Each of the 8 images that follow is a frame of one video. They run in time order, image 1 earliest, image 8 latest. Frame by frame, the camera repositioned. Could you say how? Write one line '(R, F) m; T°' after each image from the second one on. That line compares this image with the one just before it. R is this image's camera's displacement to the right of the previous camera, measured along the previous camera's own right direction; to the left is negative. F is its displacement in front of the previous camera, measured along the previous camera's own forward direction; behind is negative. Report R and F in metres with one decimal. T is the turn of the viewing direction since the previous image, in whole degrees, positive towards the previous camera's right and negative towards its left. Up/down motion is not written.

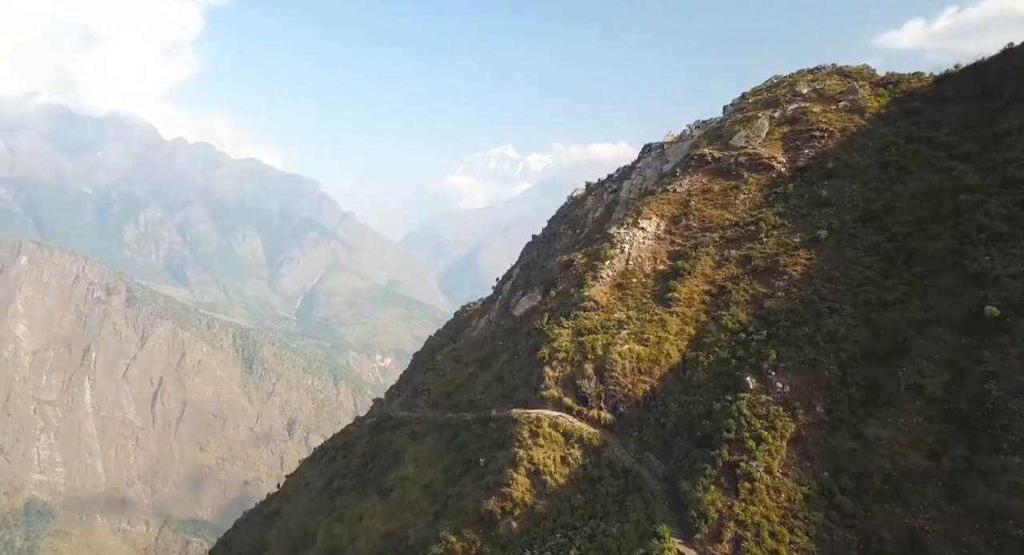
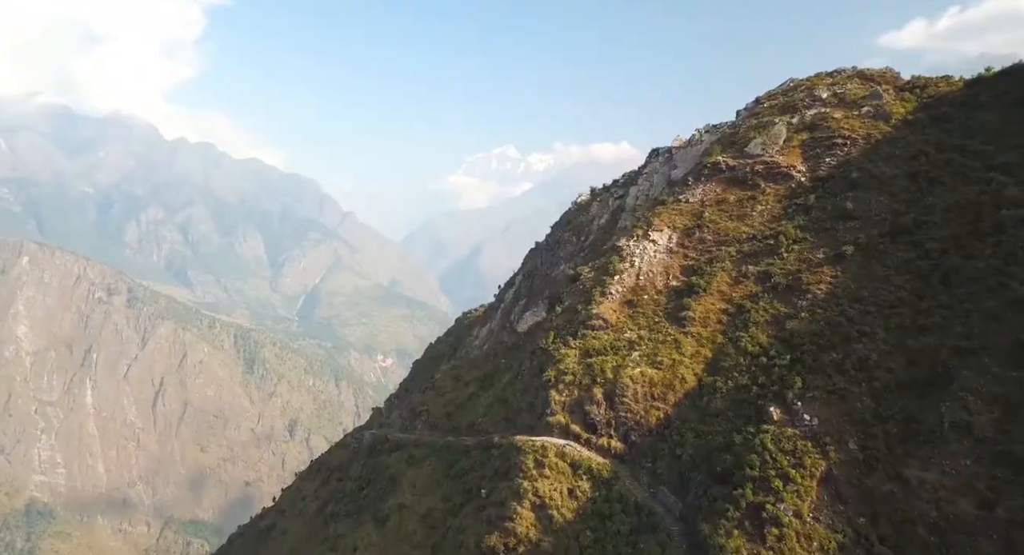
(-0.1, +3.1) m; 0°
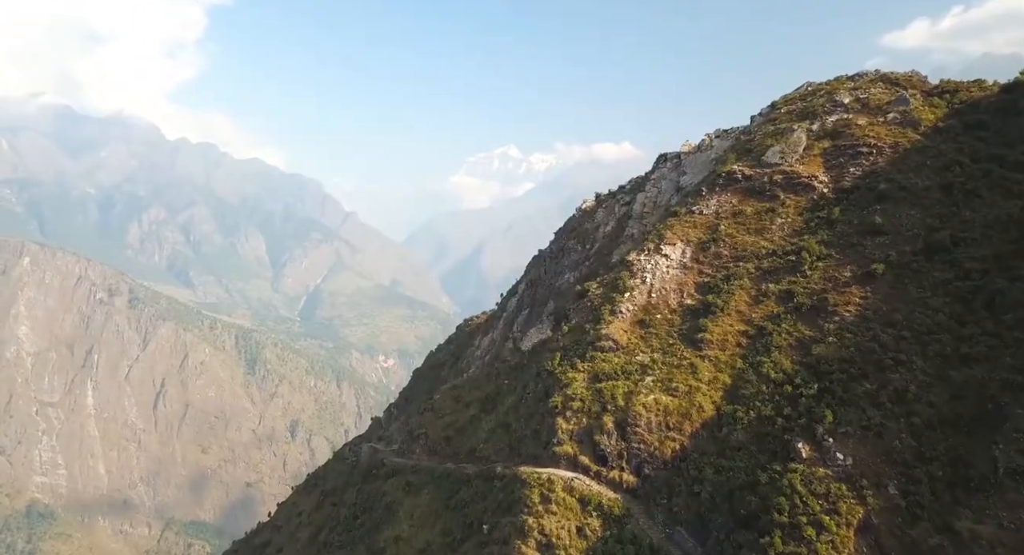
(-0.1, +3.1) m; 0°
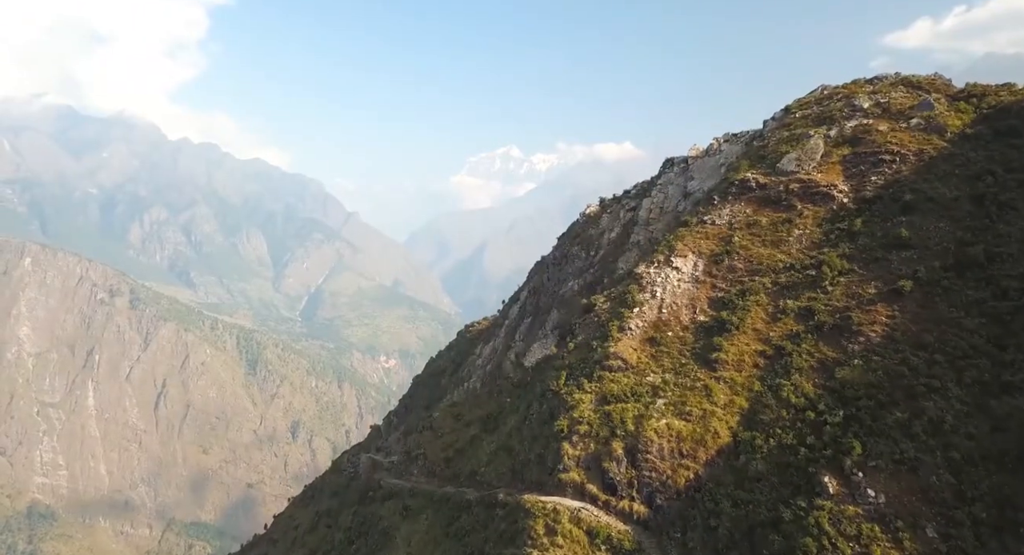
(-0.1, +2.5) m; 0°
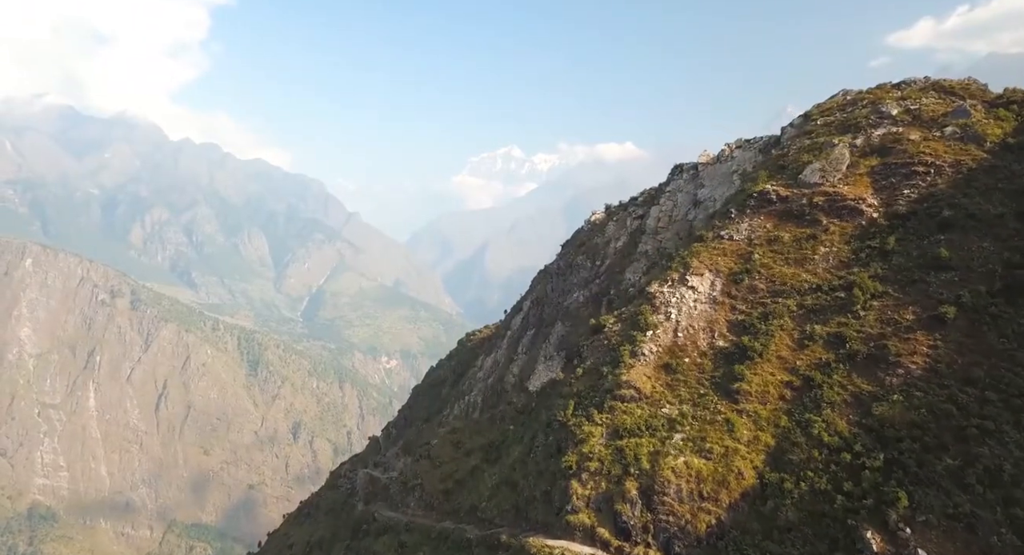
(-0.1, +3.3) m; 0°
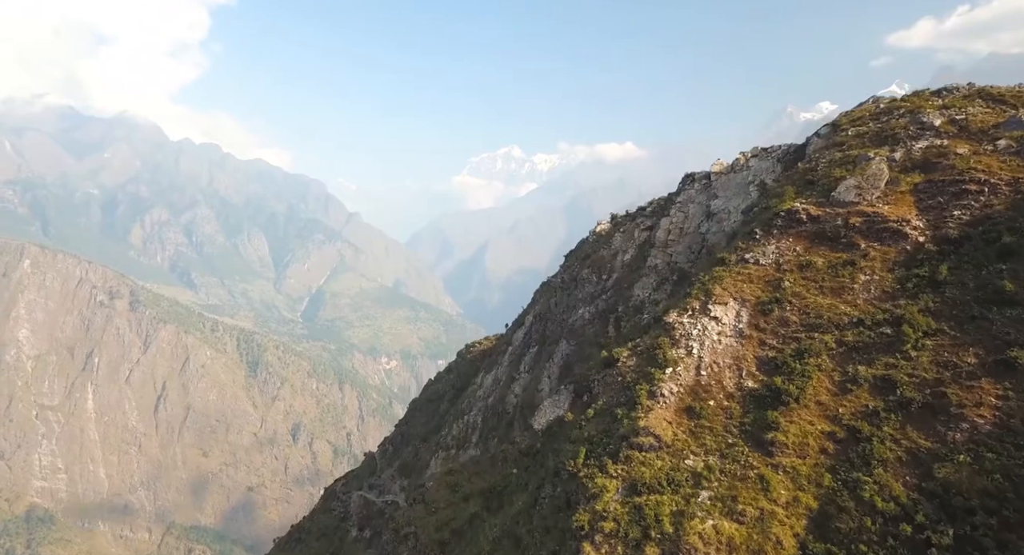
(-0.2, +4.5) m; 0°
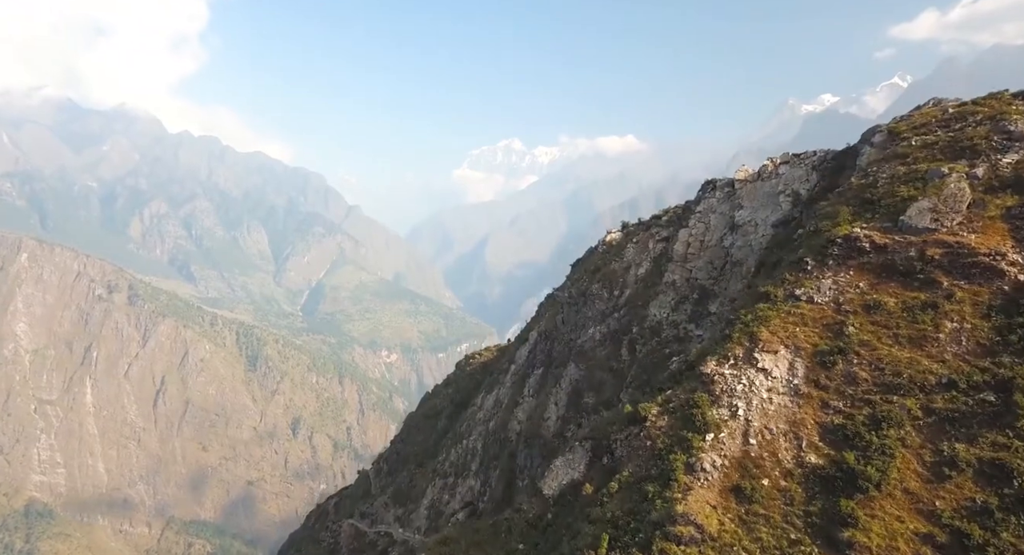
(-0.3, +7.0) m; 0°
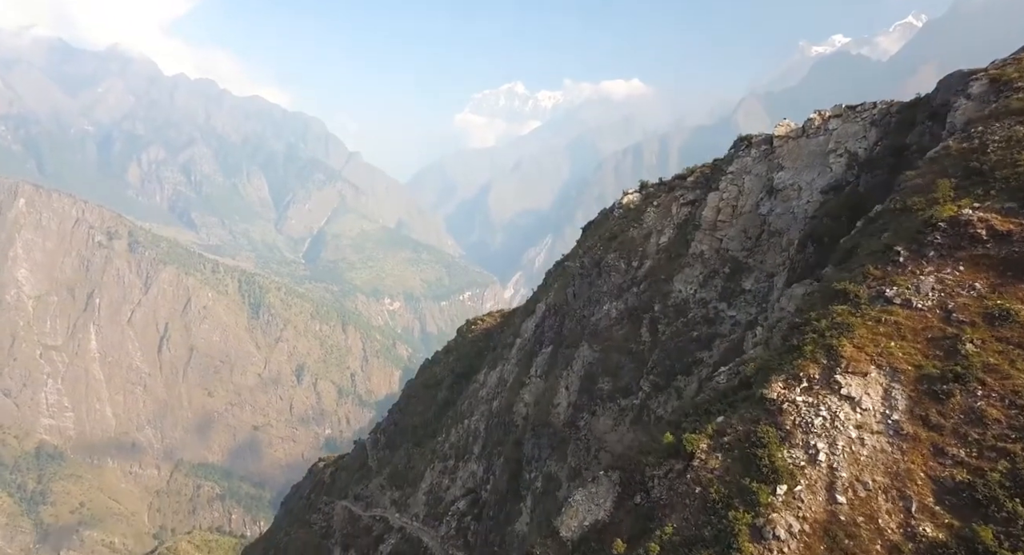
(-0.3, +8.1) m; 0°
